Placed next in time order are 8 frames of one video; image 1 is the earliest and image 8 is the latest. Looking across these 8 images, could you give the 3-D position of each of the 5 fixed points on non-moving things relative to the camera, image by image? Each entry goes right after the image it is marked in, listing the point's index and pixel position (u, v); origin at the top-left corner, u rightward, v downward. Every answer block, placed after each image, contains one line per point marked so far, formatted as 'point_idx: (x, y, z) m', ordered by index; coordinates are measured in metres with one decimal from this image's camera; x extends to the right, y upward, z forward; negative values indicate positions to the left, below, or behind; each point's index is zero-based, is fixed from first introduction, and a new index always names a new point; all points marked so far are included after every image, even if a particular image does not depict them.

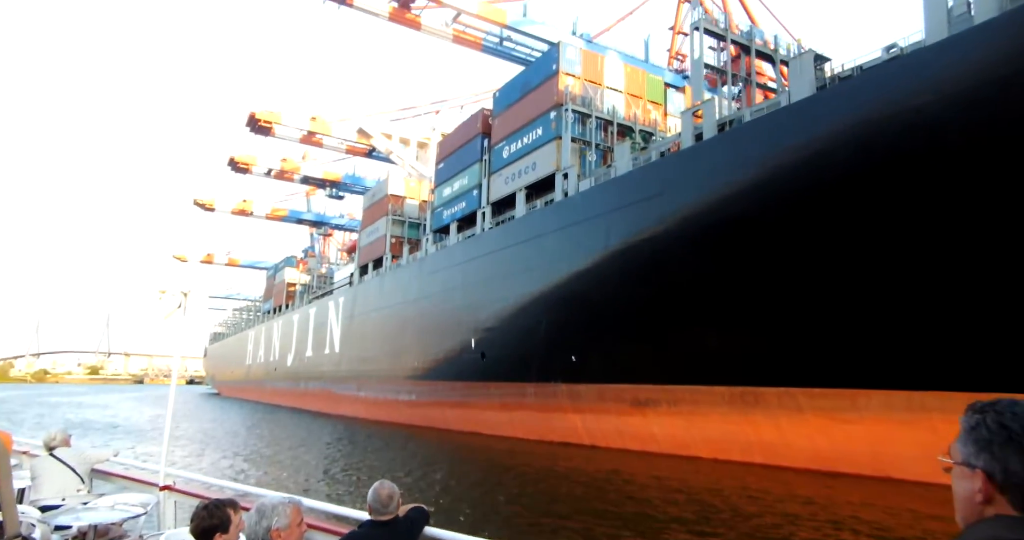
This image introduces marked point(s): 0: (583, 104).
0: (+1.3, +2.9, +11.4) m
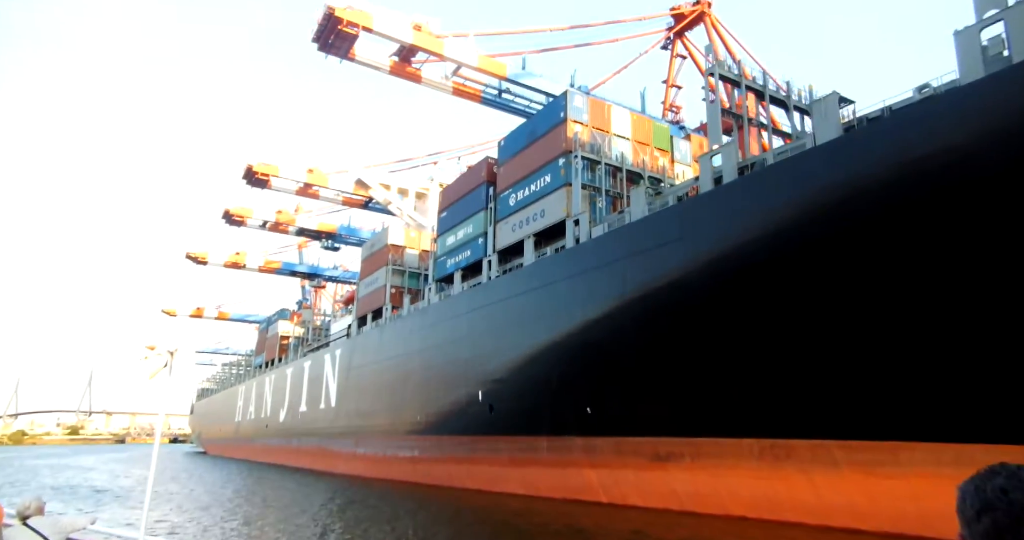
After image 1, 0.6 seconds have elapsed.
0: (+1.4, +2.1, +11.4) m
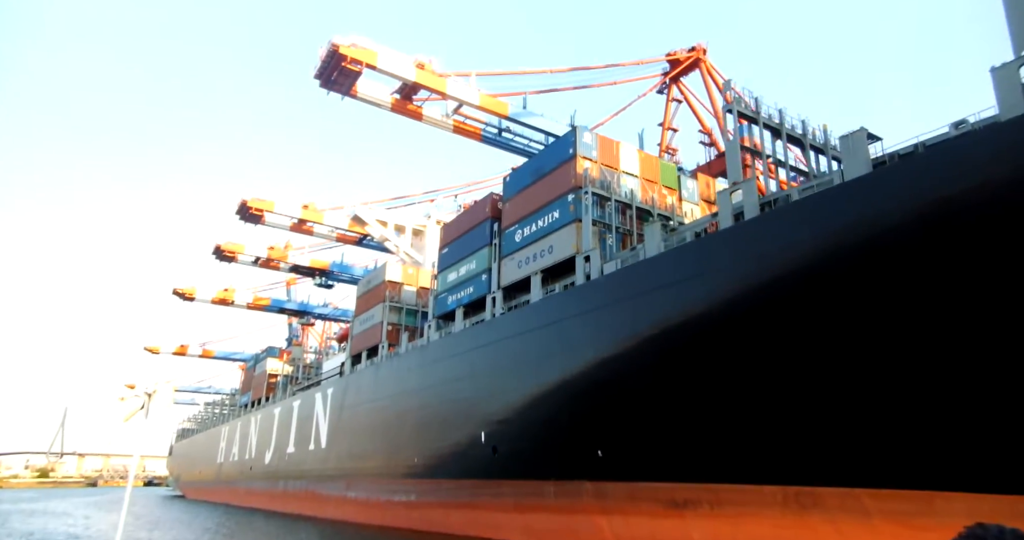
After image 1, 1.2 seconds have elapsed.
0: (+1.6, +1.4, +11.3) m
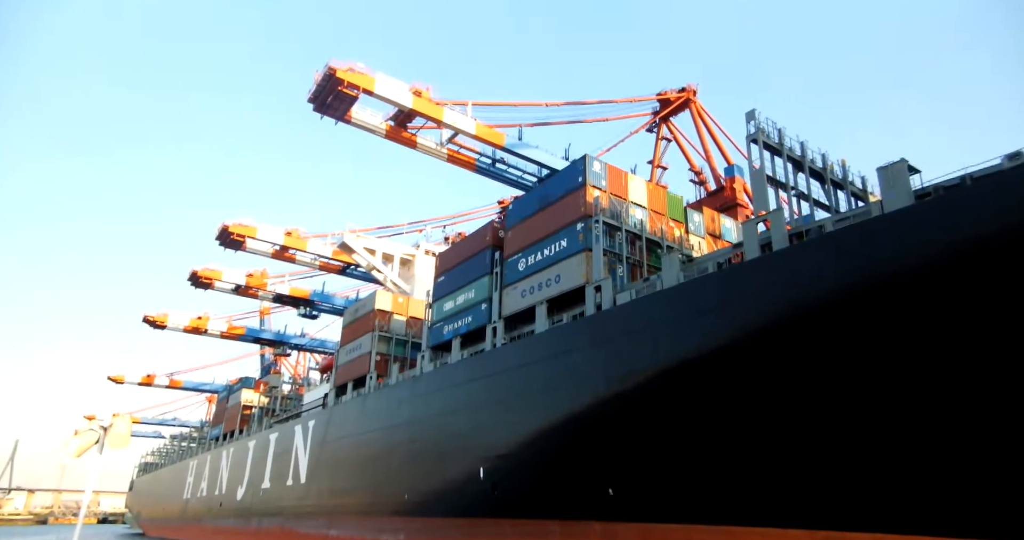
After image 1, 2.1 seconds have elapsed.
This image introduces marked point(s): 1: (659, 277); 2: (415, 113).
0: (+1.7, +0.9, +11.1) m
1: (+2.2, -0.1, +9.8) m
2: (-2.7, +4.4, +18.3) m
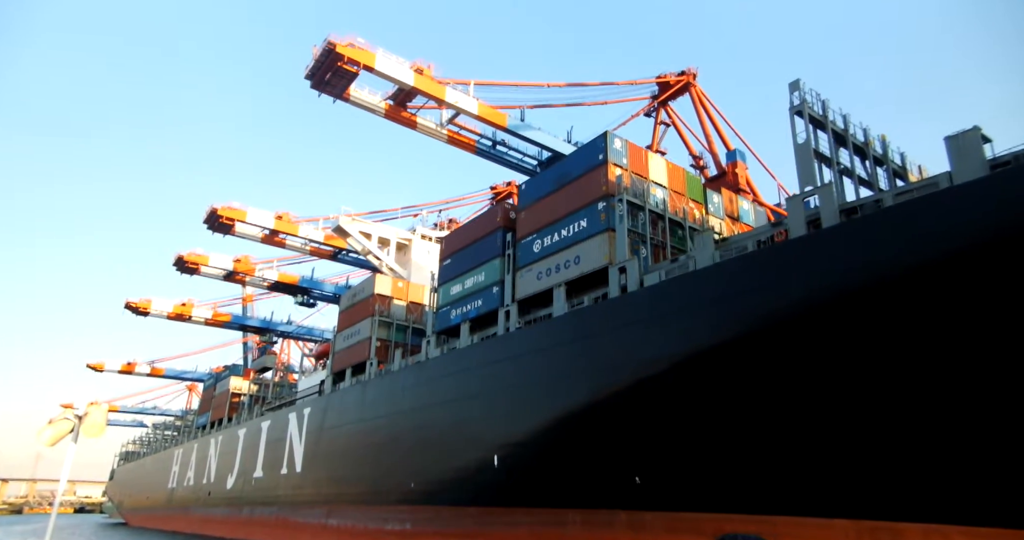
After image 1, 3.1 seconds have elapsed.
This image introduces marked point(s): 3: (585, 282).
0: (+2.0, +1.2, +10.7) m
1: (+2.6, +0.2, +9.5) m
2: (-2.6, +4.8, +17.7) m
3: (+1.2, -0.2, +11.0) m
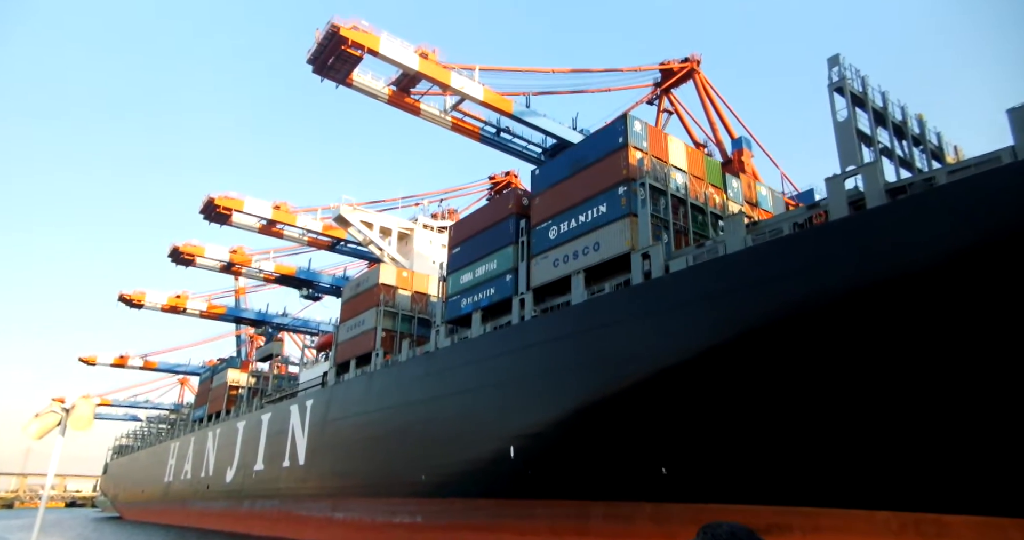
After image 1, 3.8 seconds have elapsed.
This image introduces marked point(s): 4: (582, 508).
0: (+2.3, +1.4, +10.4) m
1: (+2.9, +0.4, +9.2) m
2: (-2.4, +5.1, +17.3) m
3: (+1.5, 0.0, +10.7) m
4: (+1.1, -3.6, +9.9) m
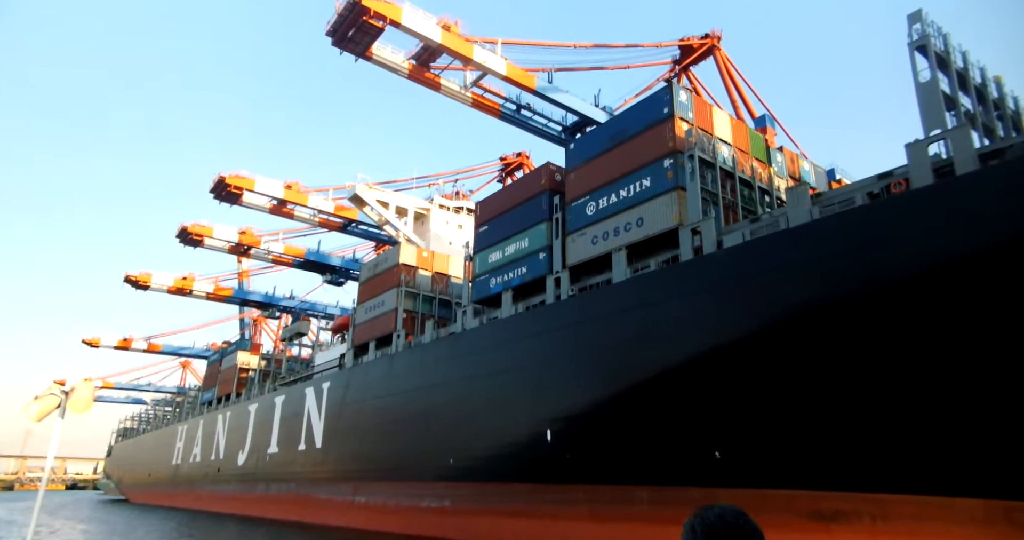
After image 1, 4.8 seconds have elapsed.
0: (+2.9, +1.8, +9.9) m
1: (+3.5, +0.7, +8.8) m
2: (-1.8, +5.6, +16.8) m
3: (+2.1, +0.4, +10.3) m
4: (+1.7, -3.3, +9.6) m
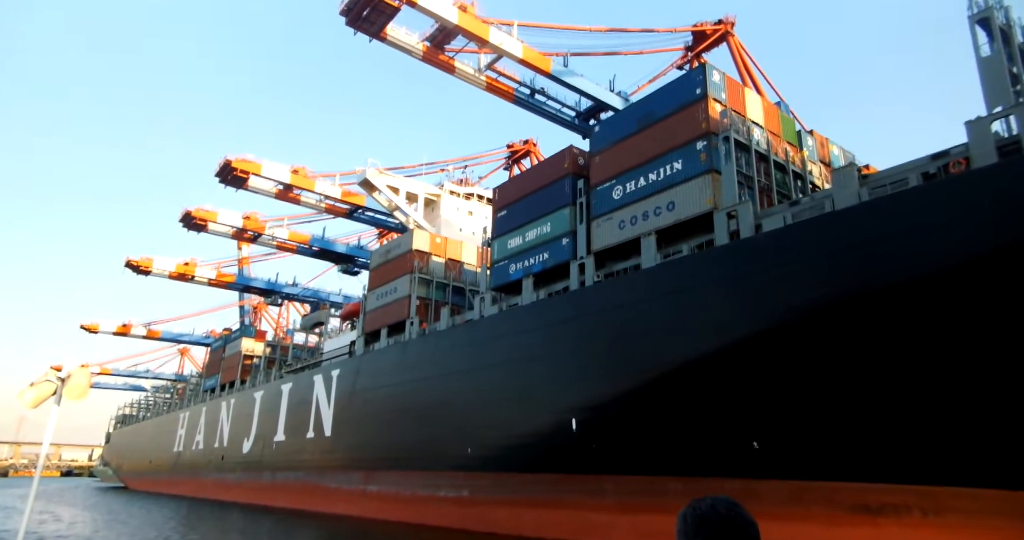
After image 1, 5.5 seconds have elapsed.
0: (+3.3, +2.0, +9.6) m
1: (+3.9, +0.9, +8.5) m
2: (-1.4, +6.0, +16.4) m
3: (+2.5, +0.6, +10.0) m
4: (+2.0, -3.0, +9.3) m
